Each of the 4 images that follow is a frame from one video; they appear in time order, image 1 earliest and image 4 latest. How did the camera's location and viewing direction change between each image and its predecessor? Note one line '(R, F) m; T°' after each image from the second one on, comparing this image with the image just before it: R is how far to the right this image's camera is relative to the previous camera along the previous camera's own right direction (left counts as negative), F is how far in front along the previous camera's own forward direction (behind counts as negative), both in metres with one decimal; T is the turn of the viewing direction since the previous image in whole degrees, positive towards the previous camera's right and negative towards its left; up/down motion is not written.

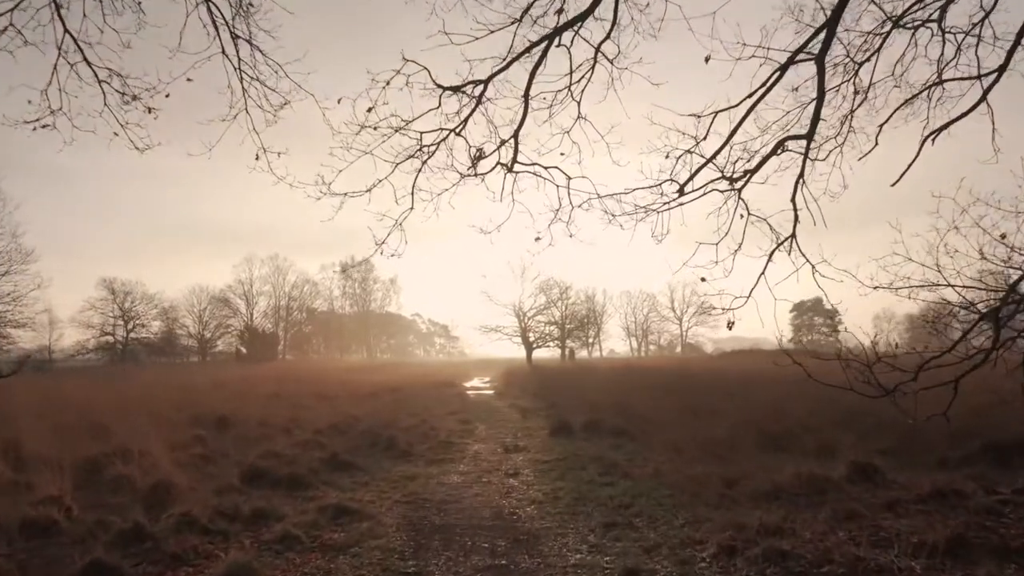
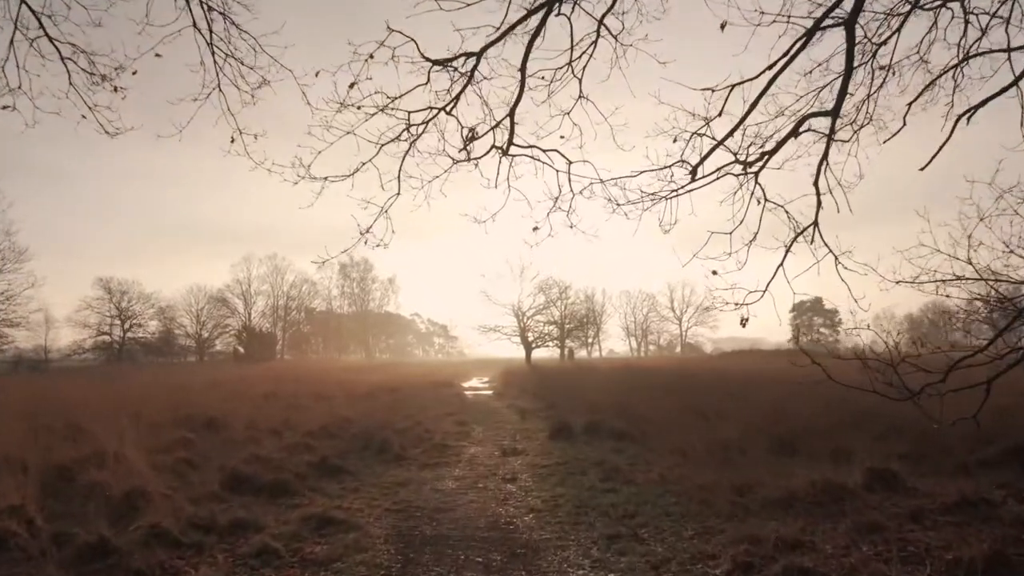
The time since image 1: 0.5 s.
(0.0, +0.6) m; 0°
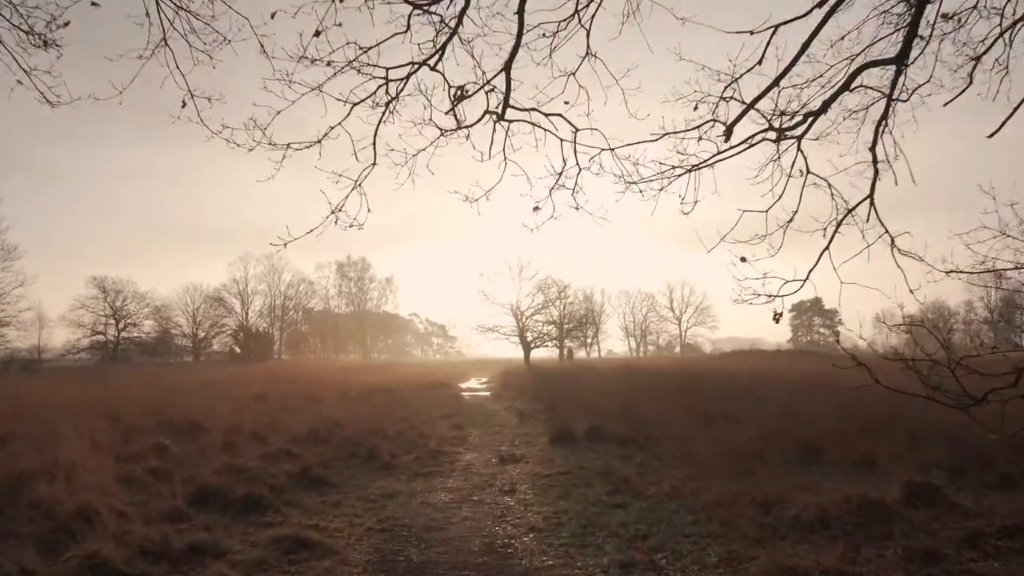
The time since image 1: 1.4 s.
(0.0, +1.0) m; 0°
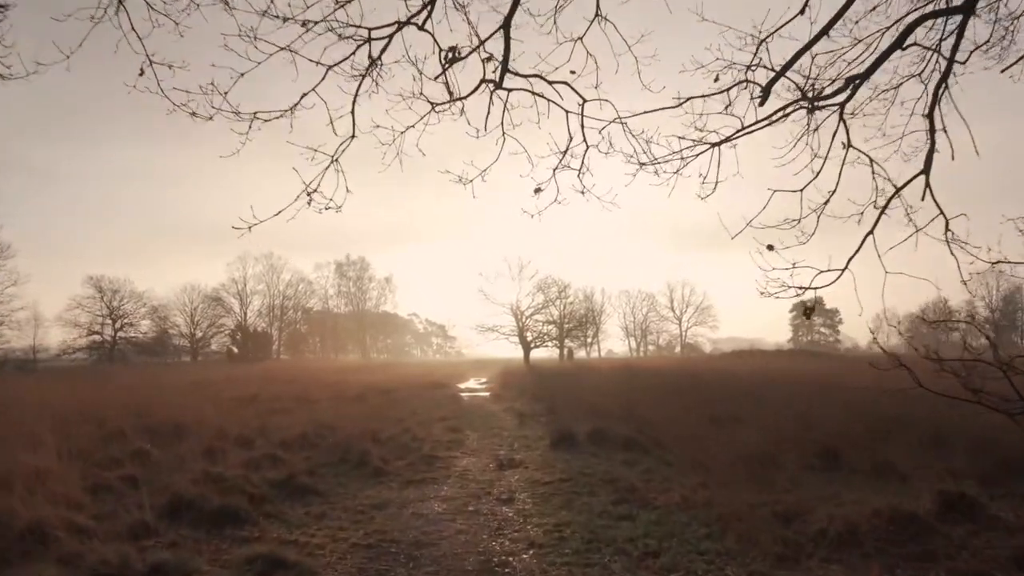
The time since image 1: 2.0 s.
(0.0, +0.7) m; 0°
